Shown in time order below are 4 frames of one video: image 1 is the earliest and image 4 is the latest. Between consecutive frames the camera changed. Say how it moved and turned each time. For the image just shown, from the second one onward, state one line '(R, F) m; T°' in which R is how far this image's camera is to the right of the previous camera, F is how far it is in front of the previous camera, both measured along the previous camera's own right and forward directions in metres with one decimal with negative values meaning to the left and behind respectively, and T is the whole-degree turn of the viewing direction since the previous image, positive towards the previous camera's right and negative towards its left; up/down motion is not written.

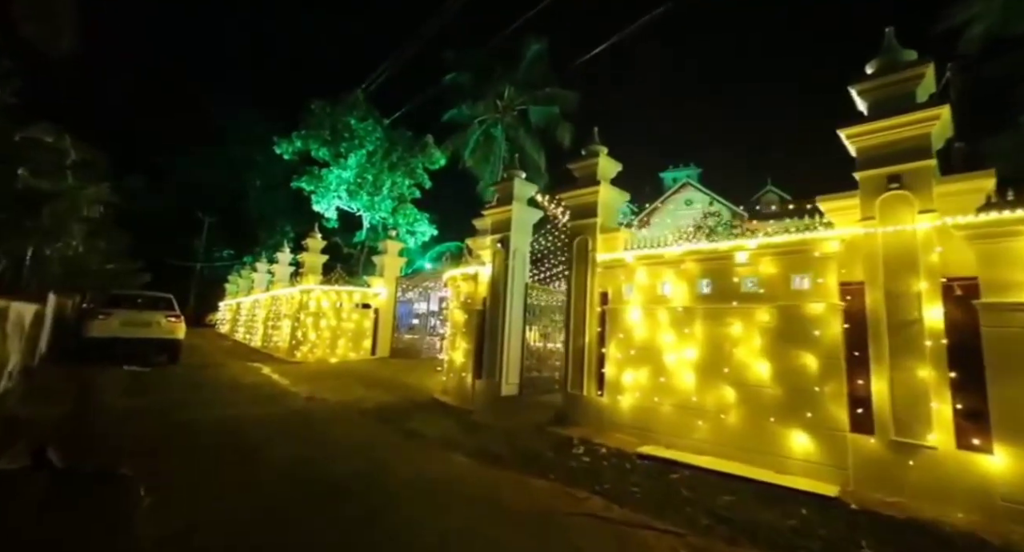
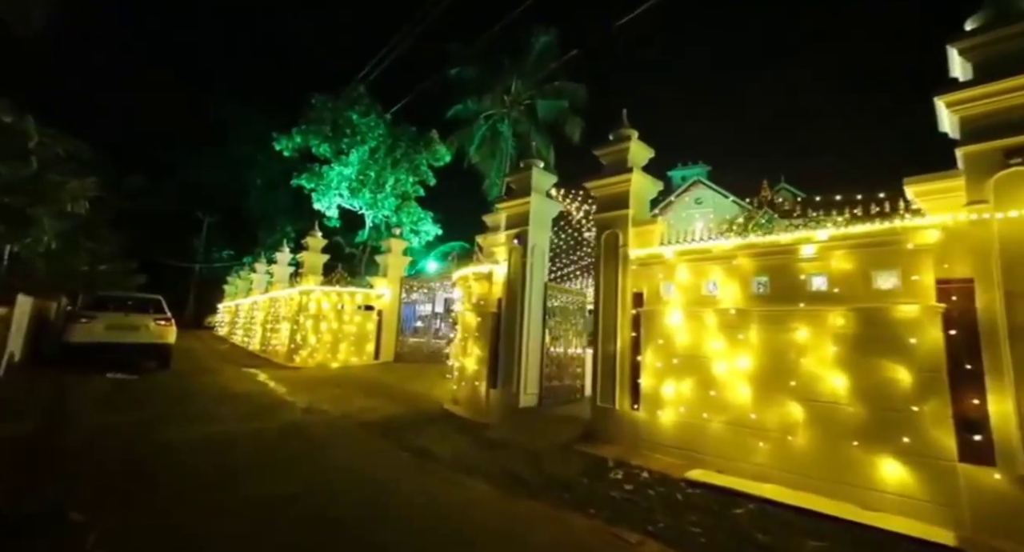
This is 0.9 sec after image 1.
(-0.3, +0.7) m; 0°
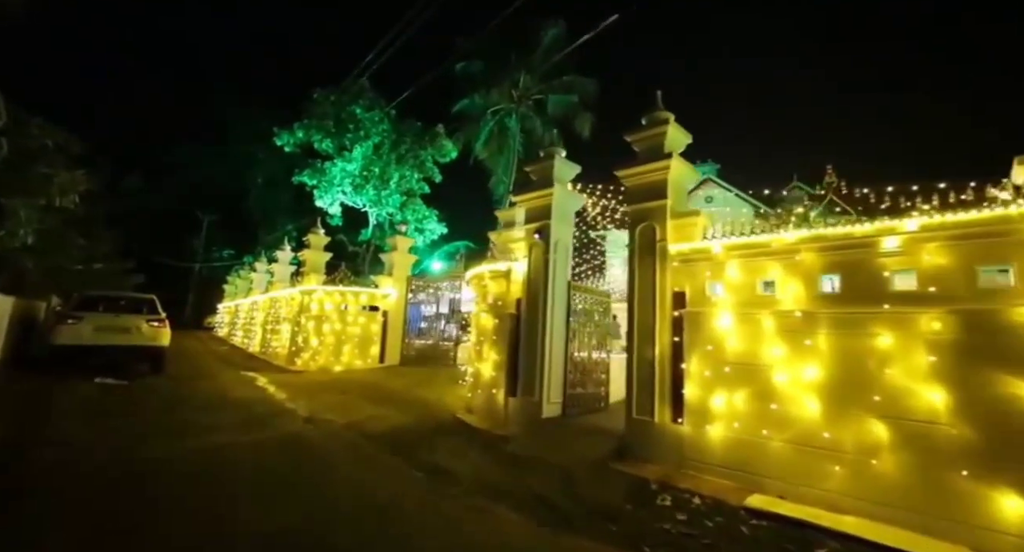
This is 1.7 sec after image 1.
(-0.3, +0.6) m; 0°
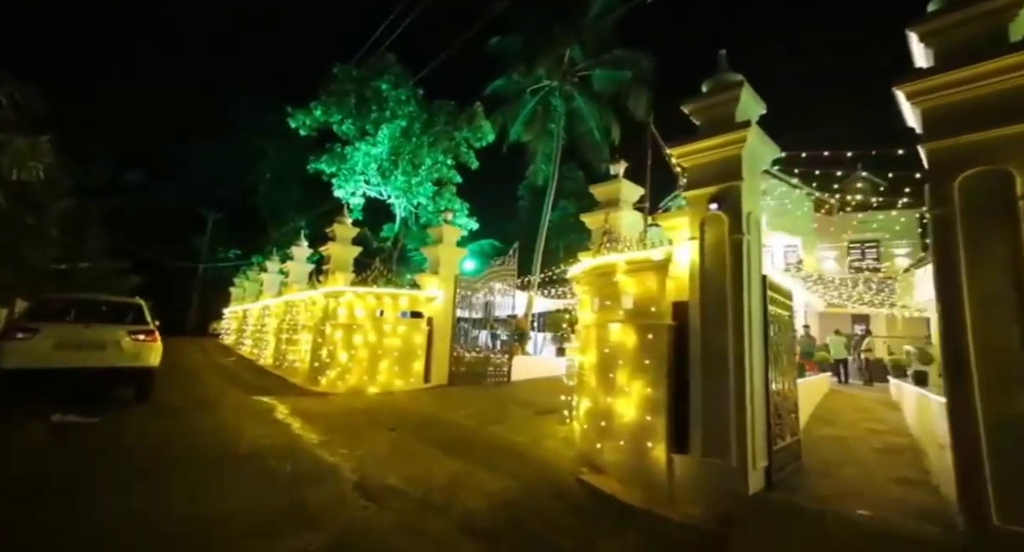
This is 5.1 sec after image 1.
(-1.5, +2.4) m; 0°
